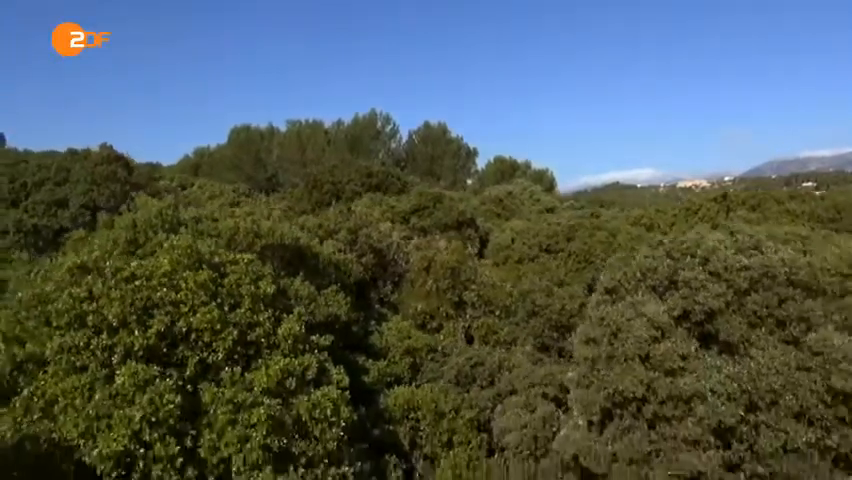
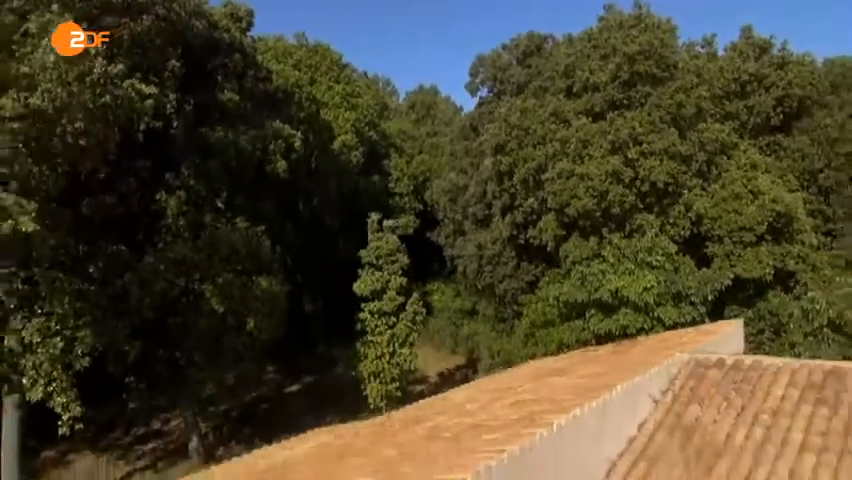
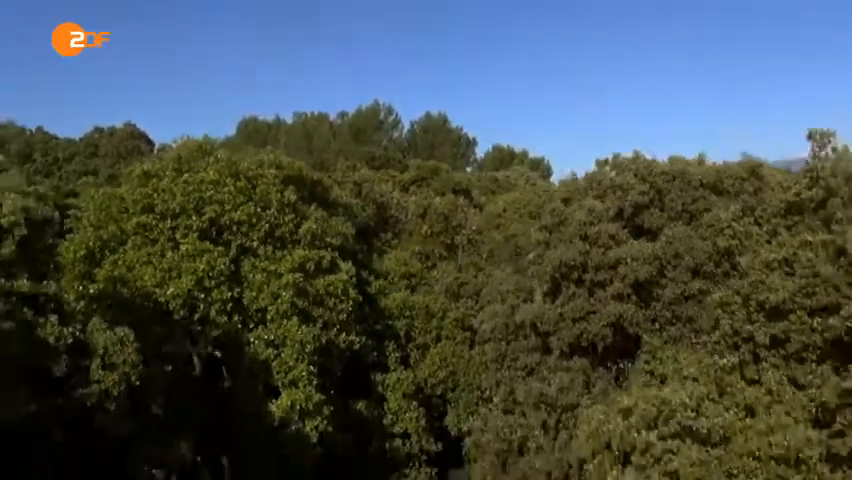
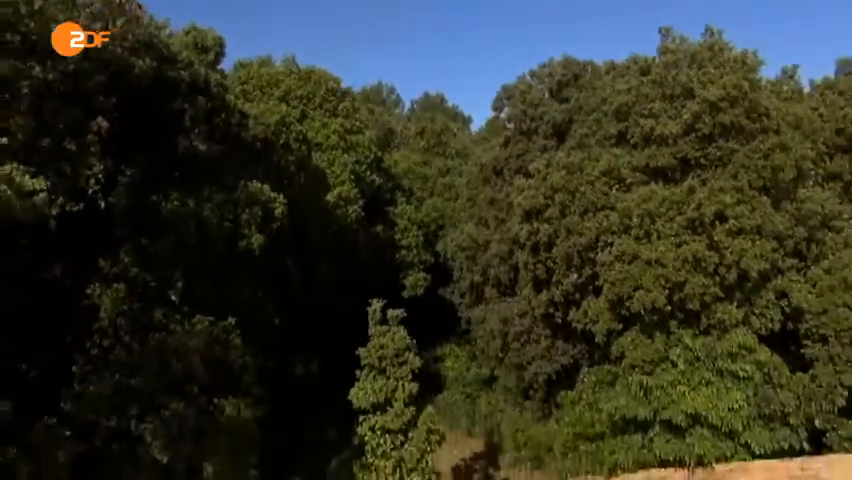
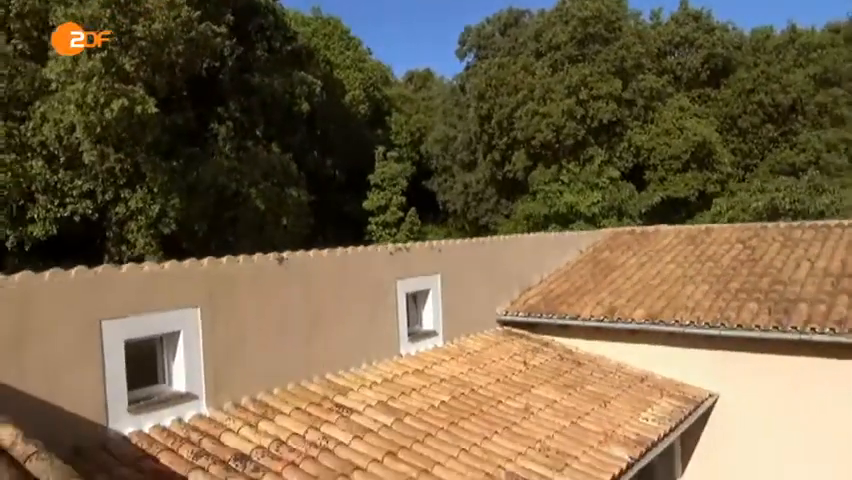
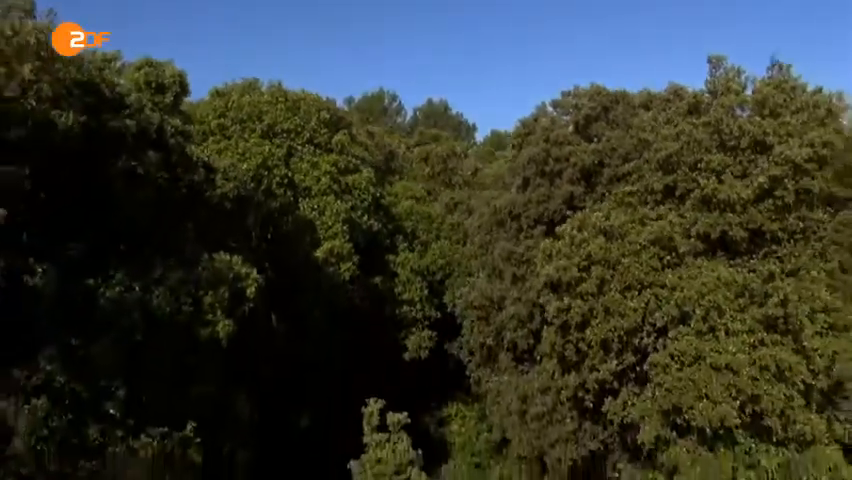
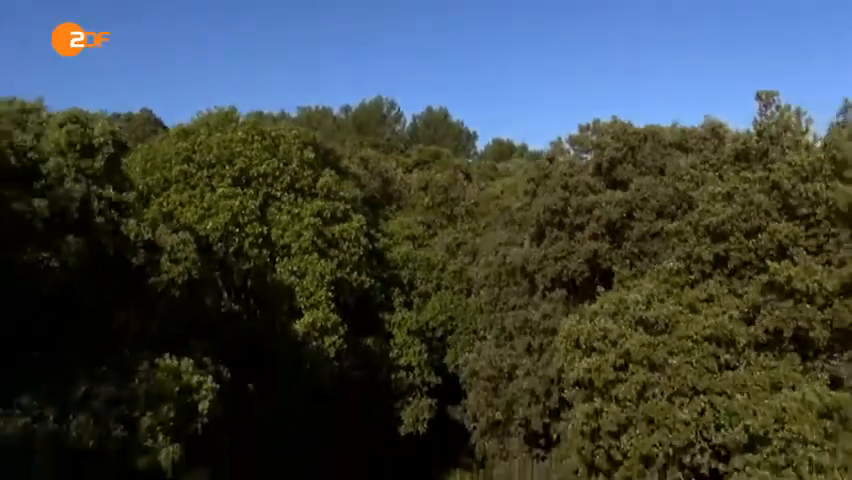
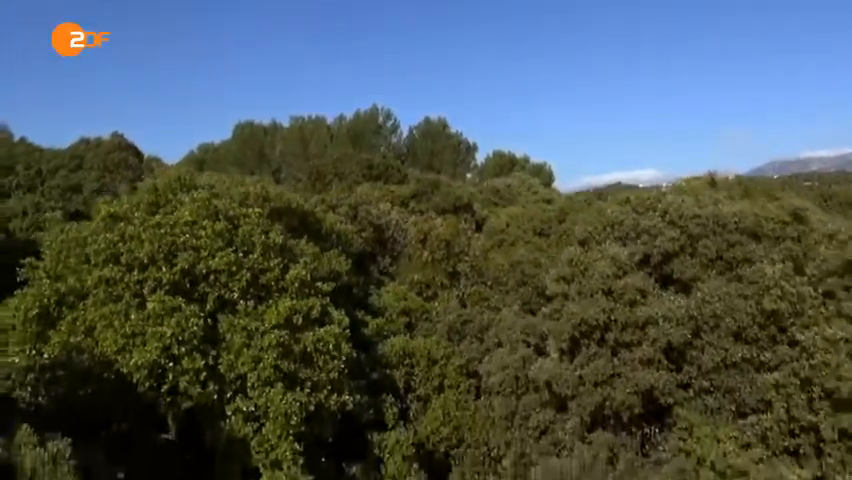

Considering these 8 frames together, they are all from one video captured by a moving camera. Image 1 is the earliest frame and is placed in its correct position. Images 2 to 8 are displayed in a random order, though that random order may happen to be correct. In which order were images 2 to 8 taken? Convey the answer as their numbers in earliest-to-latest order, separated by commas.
8, 3, 7, 6, 4, 2, 5
